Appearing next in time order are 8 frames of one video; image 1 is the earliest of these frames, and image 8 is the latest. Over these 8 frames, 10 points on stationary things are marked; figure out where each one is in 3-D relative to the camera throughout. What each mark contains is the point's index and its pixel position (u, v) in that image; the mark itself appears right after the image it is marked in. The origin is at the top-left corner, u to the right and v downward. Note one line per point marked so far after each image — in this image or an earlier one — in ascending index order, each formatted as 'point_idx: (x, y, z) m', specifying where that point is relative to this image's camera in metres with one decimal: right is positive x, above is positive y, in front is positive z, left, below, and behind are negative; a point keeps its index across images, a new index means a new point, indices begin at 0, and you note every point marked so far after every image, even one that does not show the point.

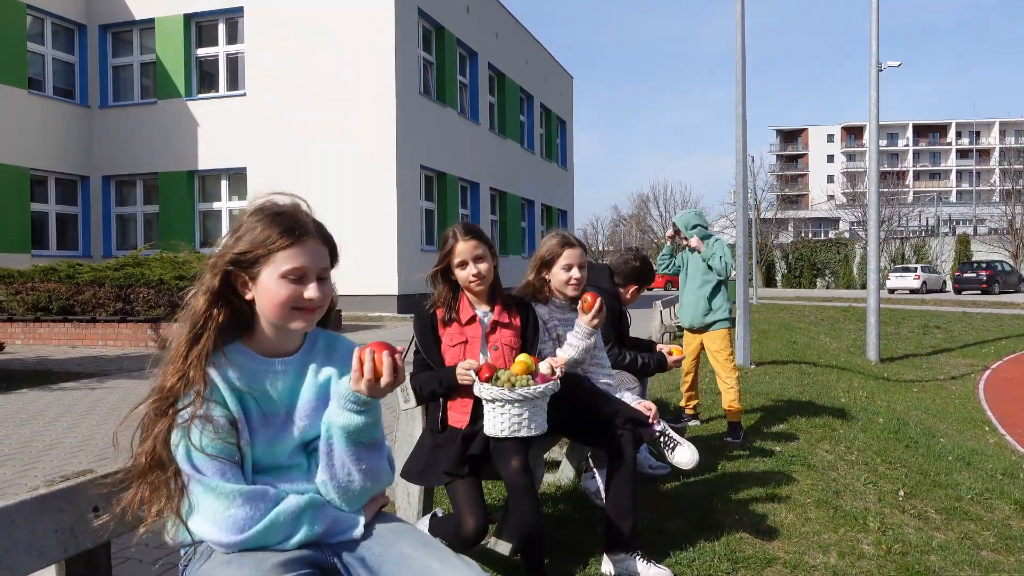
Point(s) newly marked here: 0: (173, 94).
0: (-8.5, +4.9, +19.5) m
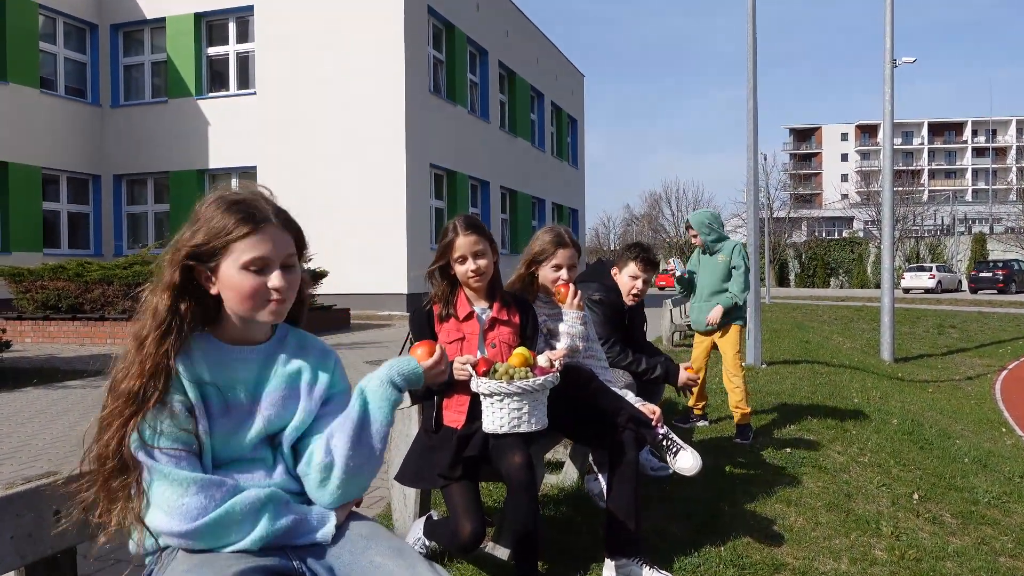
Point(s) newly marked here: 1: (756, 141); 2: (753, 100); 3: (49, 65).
0: (-8.3, +4.9, +19.5) m
1: (+3.4, +2.0, +10.7) m
2: (+3.5, +2.7, +11.1) m
3: (-11.4, +5.5, +19.1) m
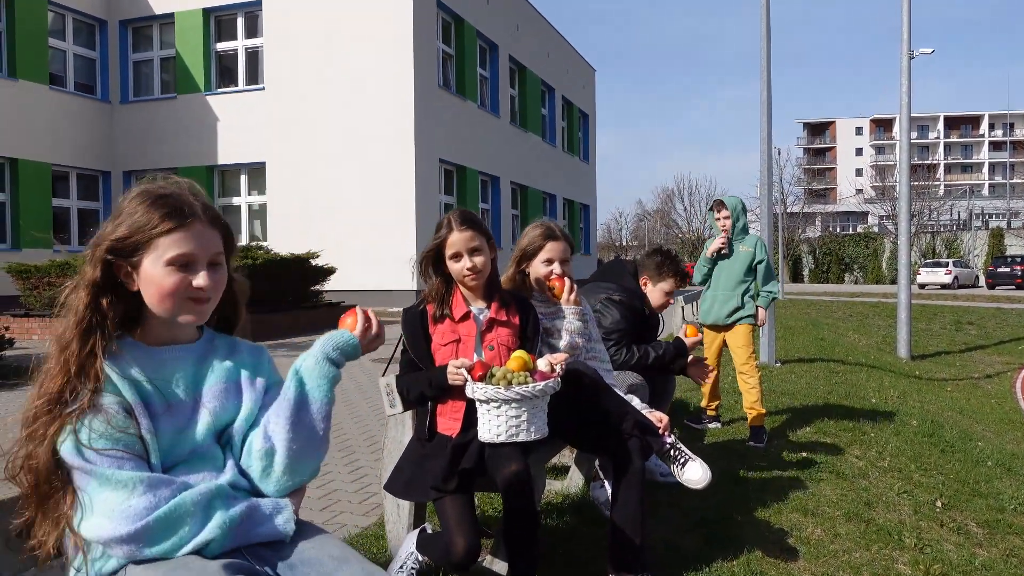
0: (-8.0, +5.0, +19.4) m
1: (+3.5, +2.1, +10.4) m
2: (+3.6, +2.8, +10.9) m
3: (-11.2, +5.6, +19.0) m
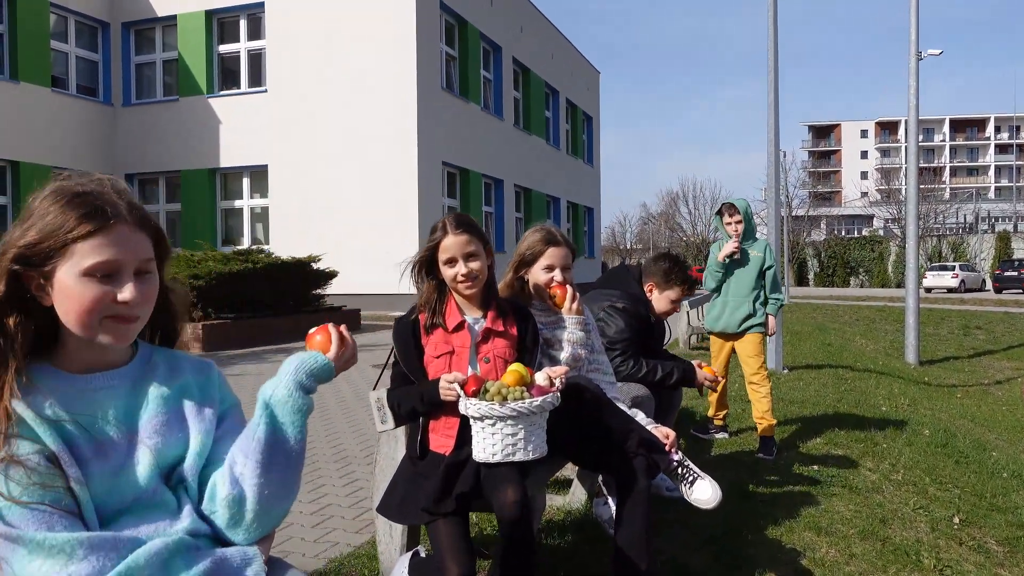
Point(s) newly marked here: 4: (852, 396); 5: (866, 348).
0: (-7.9, +4.9, +19.3) m
1: (+3.6, +2.0, +10.2) m
2: (+3.6, +2.7, +10.7) m
3: (-11.1, +5.5, +19.0) m
4: (+3.6, -1.2, +8.2) m
5: (+6.9, -1.2, +15.0) m
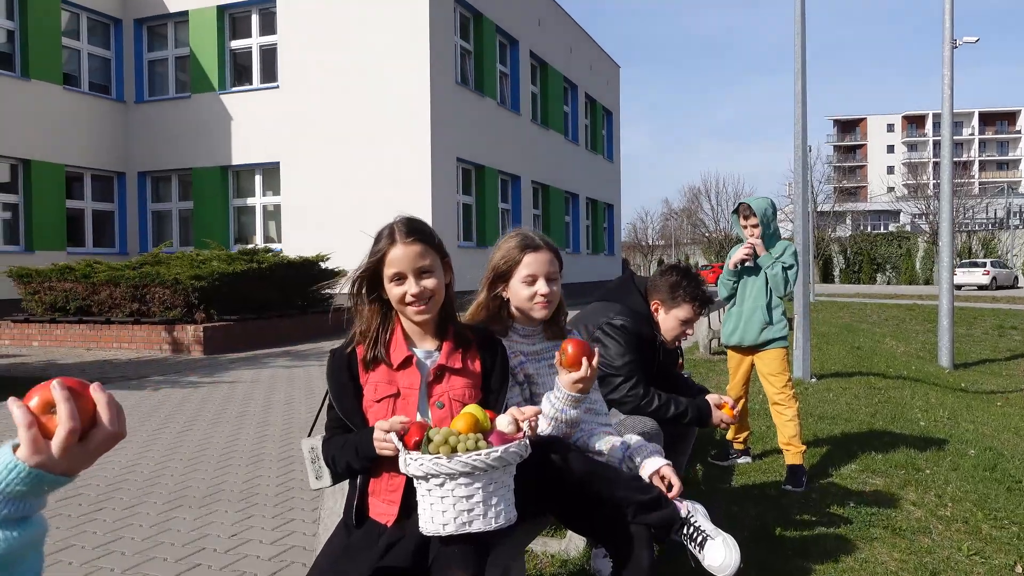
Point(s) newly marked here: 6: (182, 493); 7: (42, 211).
0: (-7.6, +4.9, +19.0) m
1: (+3.7, +2.0, +9.6) m
2: (+3.8, +2.7, +10.0) m
3: (-10.7, +5.5, +18.7) m
4: (+3.7, -1.2, +7.6) m
5: (+7.2, -1.2, +14.3) m
6: (-2.0, -1.2, +4.8) m
7: (-10.7, +1.7, +17.4) m
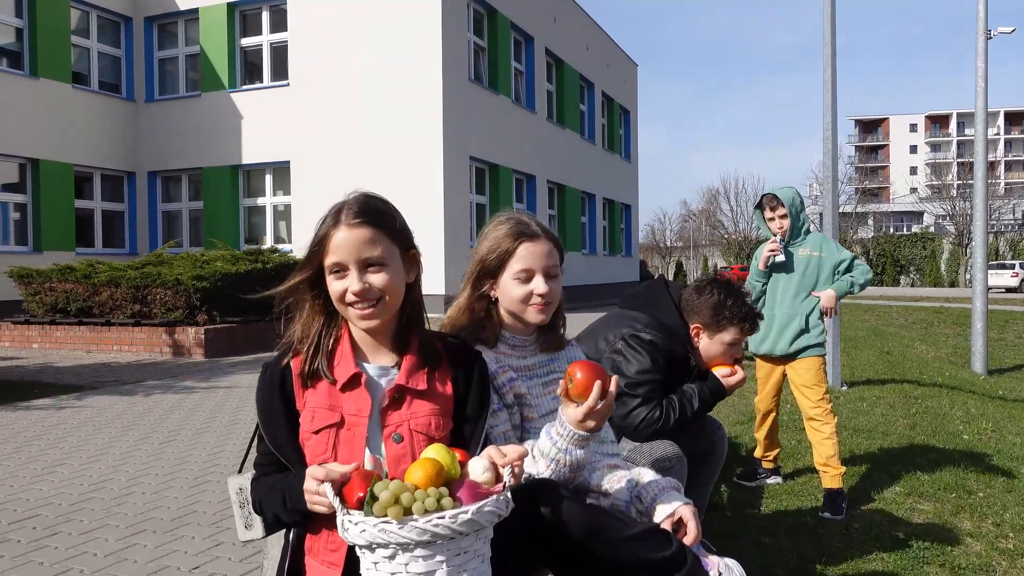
0: (-7.2, +4.9, +18.6) m
1: (+3.8, +1.9, +9.0) m
2: (+3.9, +2.6, +9.4) m
3: (-10.4, +5.5, +18.4) m
4: (+3.8, -1.2, +7.0) m
5: (+7.4, -1.2, +13.6) m
6: (-2.0, -1.2, +4.3) m
7: (-10.4, +1.7, +17.1) m
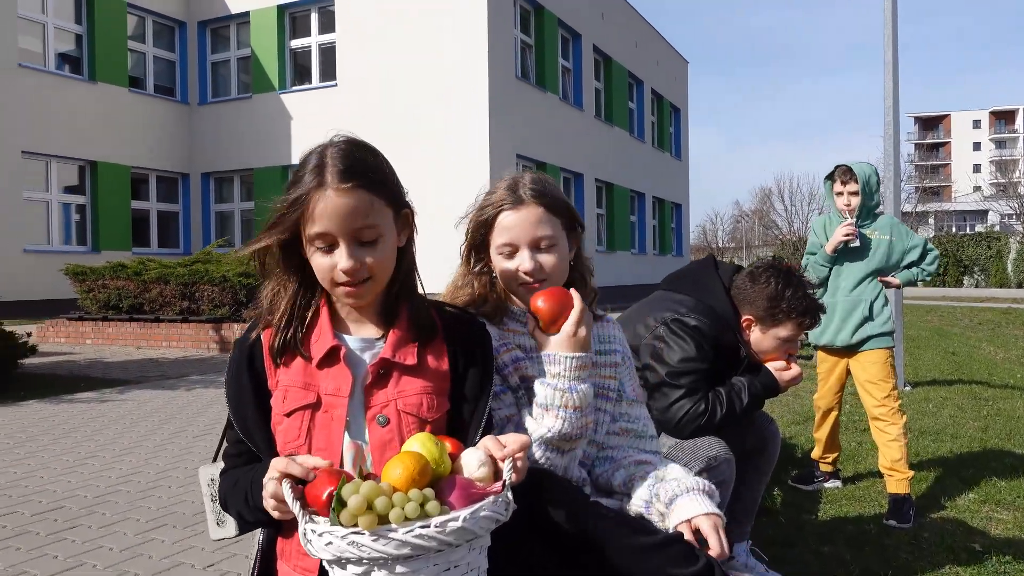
0: (-6.1, +4.9, +18.8) m
1: (+4.3, +2.0, +8.5) m
2: (+4.4, +2.7, +8.9) m
3: (-9.3, +5.6, +18.8) m
4: (+4.1, -1.2, +6.5) m
5: (+8.2, -1.2, +12.9) m
6: (-1.8, -1.2, +4.2) m
7: (-9.3, +1.8, +17.5) m
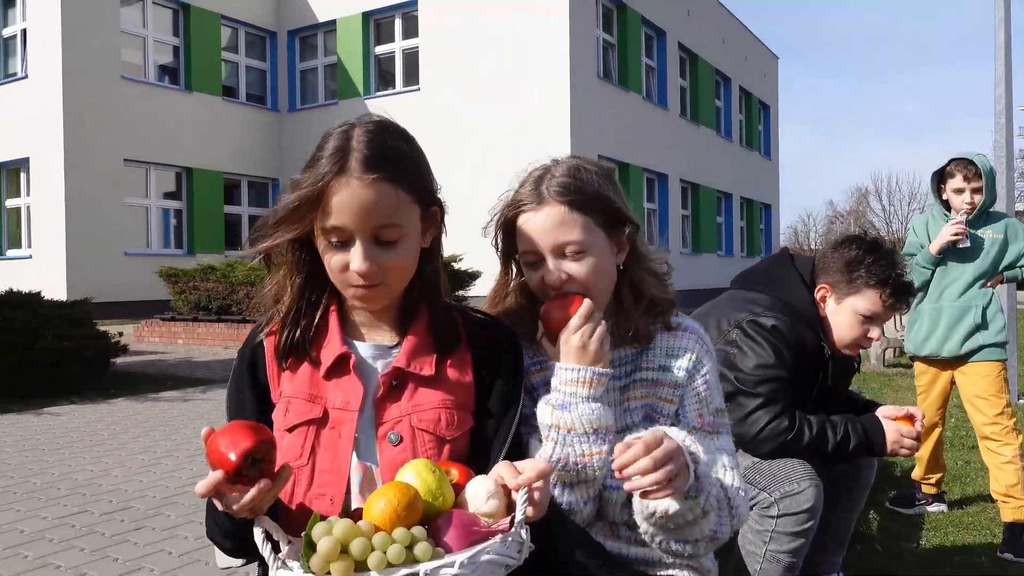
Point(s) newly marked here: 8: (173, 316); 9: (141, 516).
0: (-4.1, +4.9, +19.2) m
1: (+5.1, +2.0, +7.8) m
2: (+5.3, +2.7, +8.2) m
3: (-7.3, +5.5, +19.6) m
4: (+4.7, -1.2, +5.8) m
5: (+9.4, -1.2, +11.7) m
6: (-1.5, -1.2, +4.1) m
7: (-7.5, +1.7, +18.2) m
8: (-6.2, -0.5, +14.2) m
9: (-1.9, -1.2, +3.9) m
